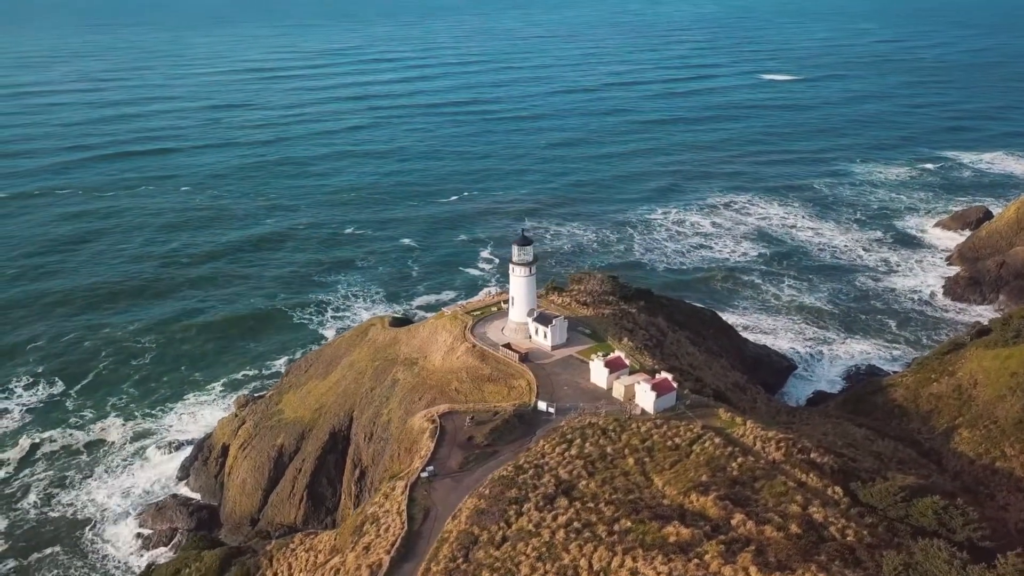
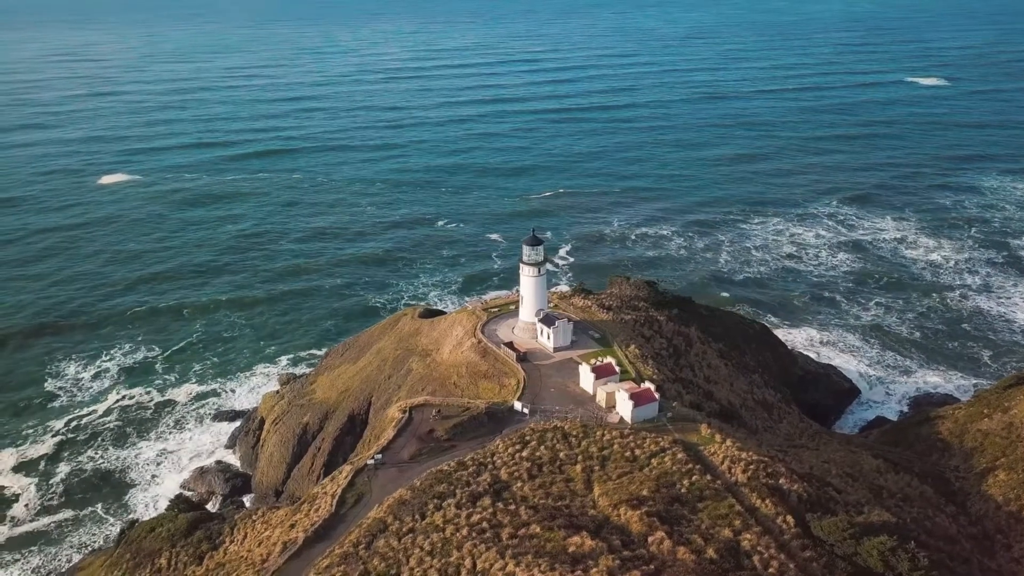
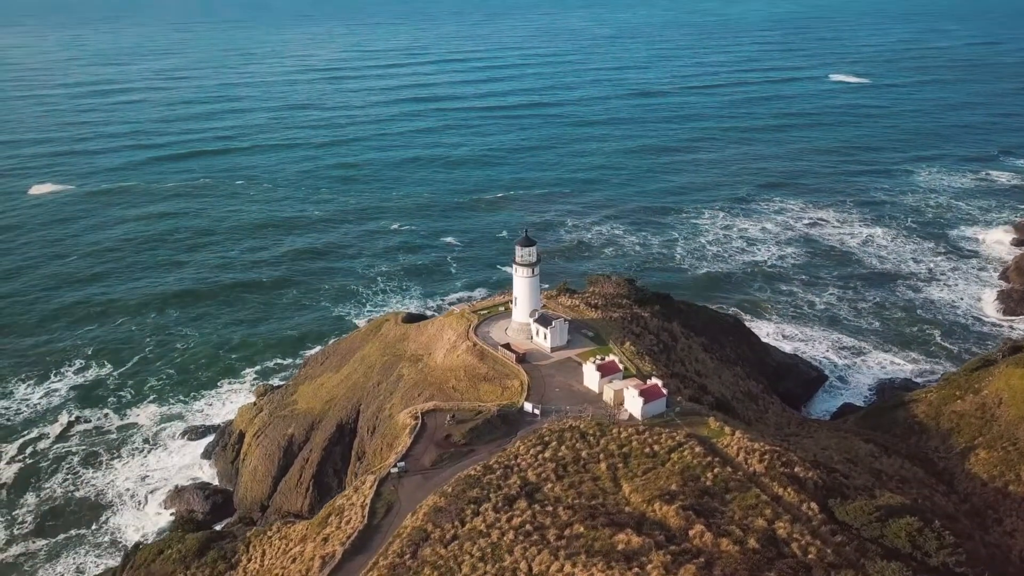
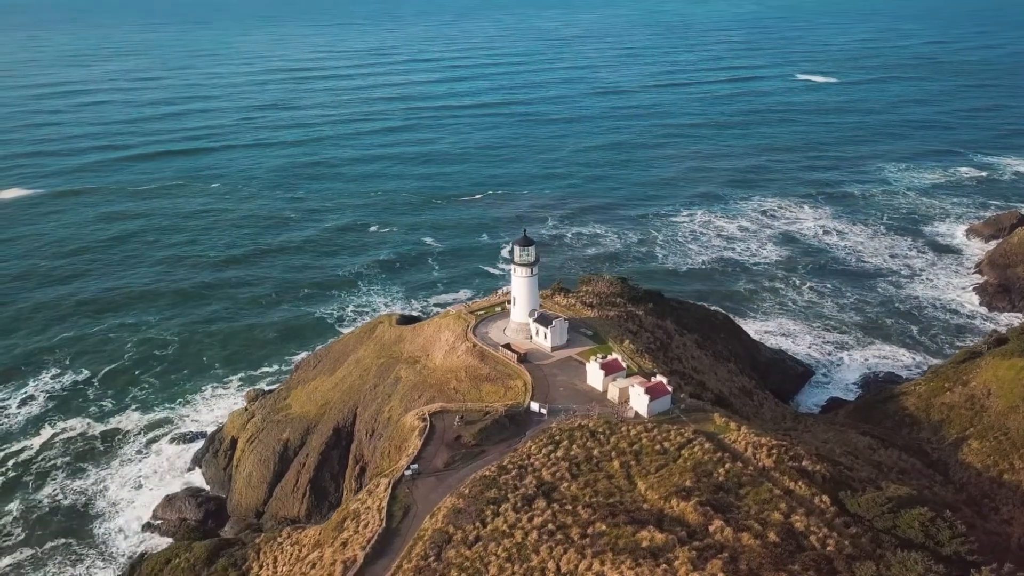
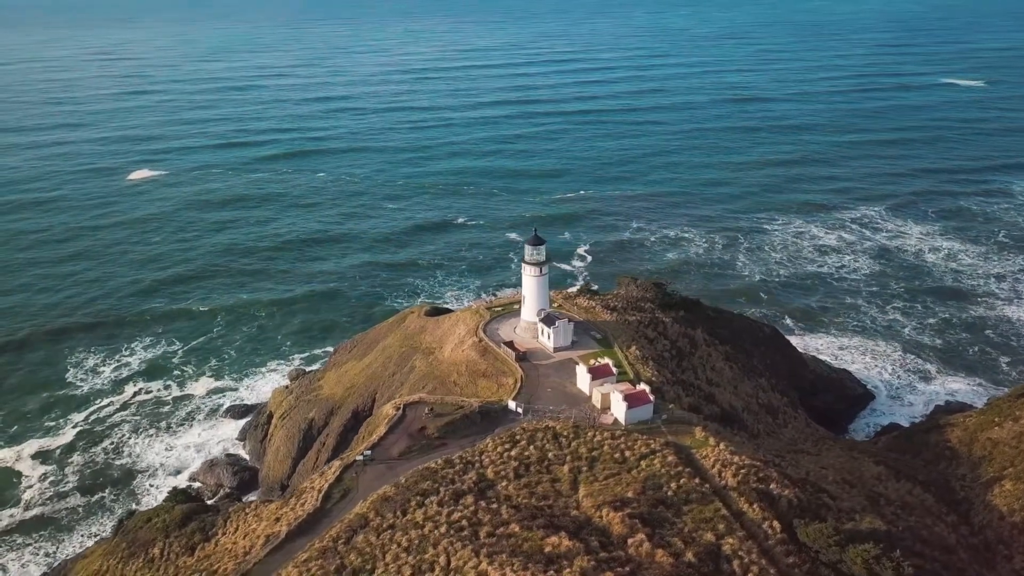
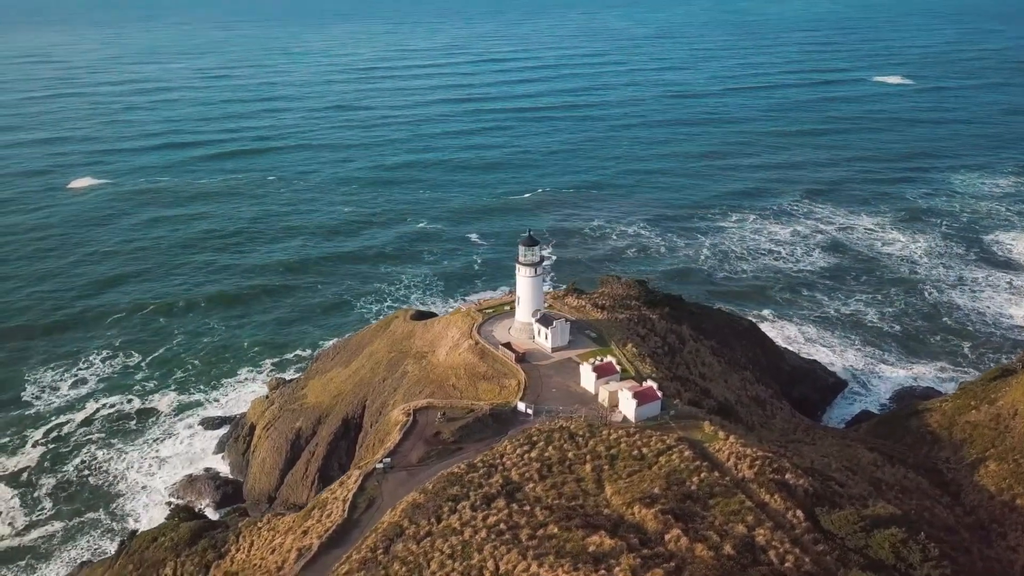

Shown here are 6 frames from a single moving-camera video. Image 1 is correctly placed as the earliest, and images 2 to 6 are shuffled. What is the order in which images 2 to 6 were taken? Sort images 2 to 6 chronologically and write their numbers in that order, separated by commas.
4, 3, 6, 2, 5
